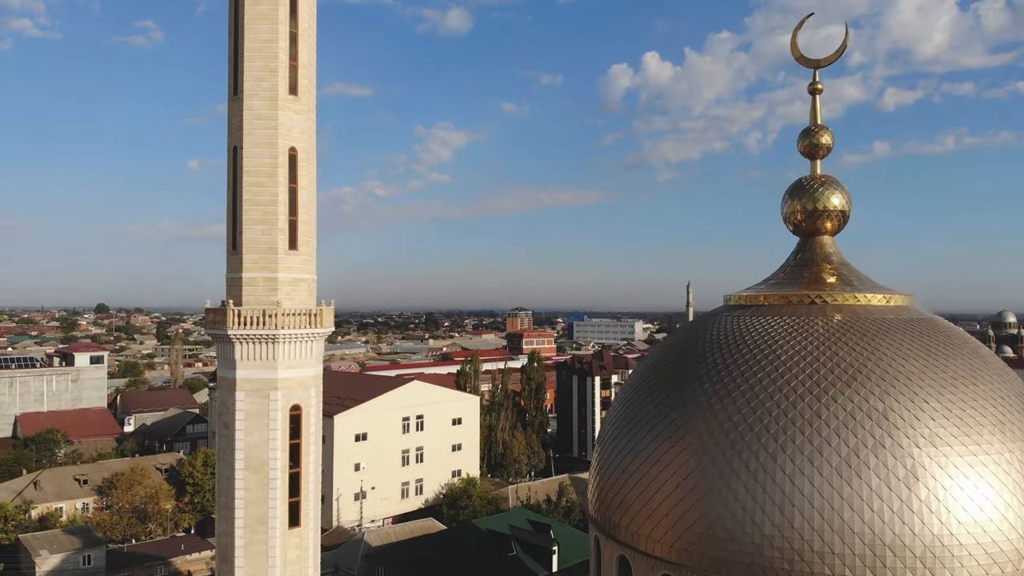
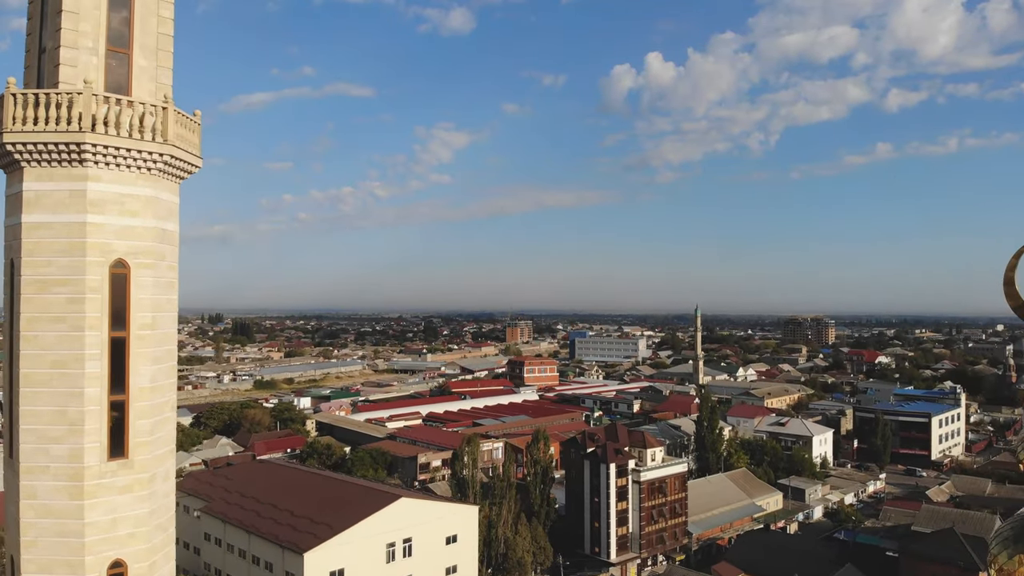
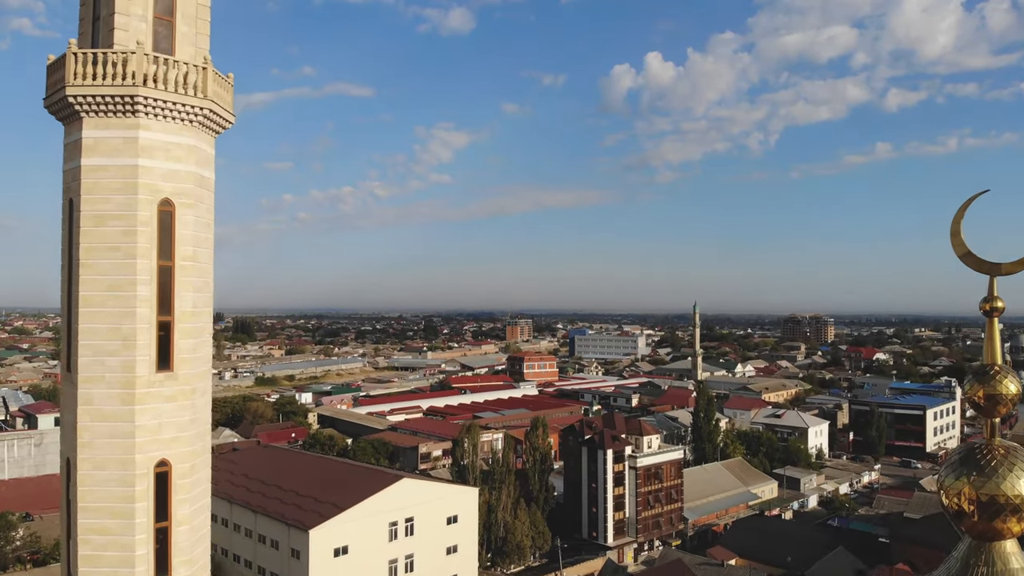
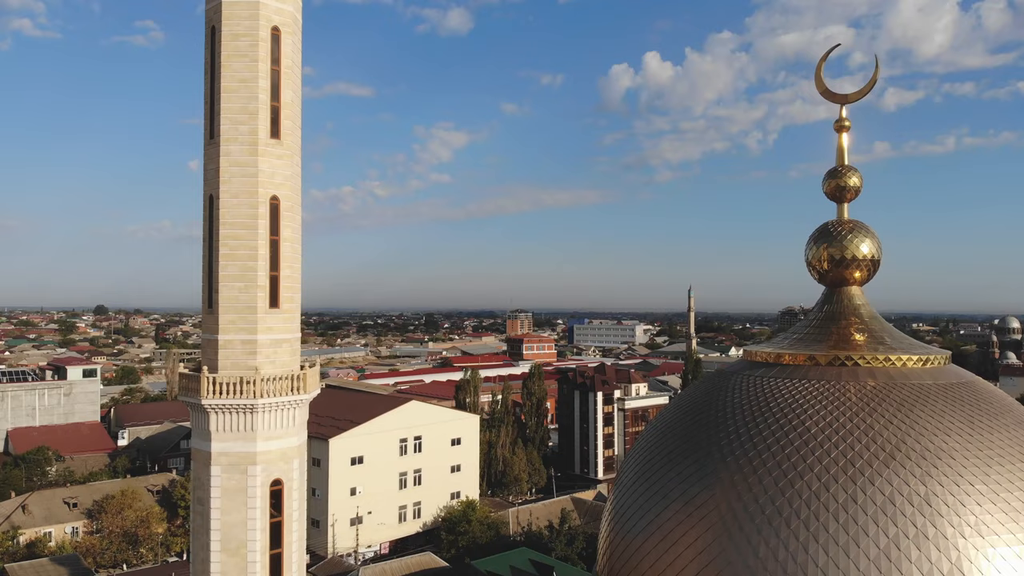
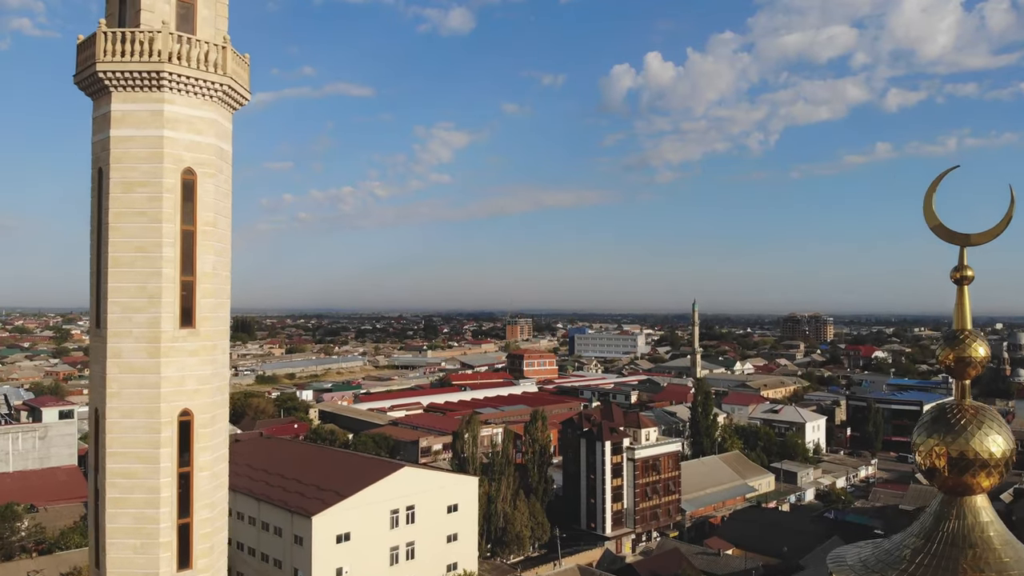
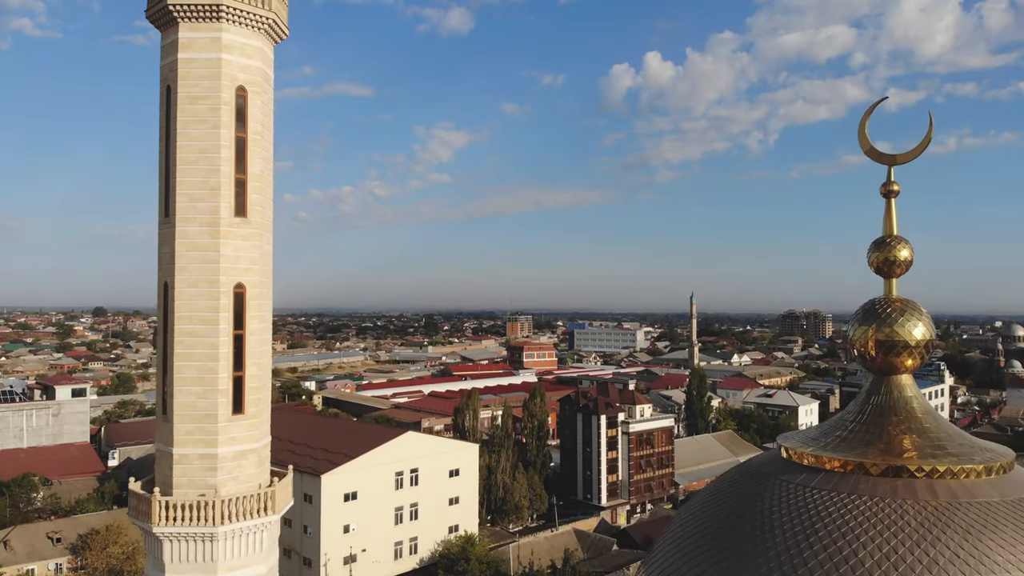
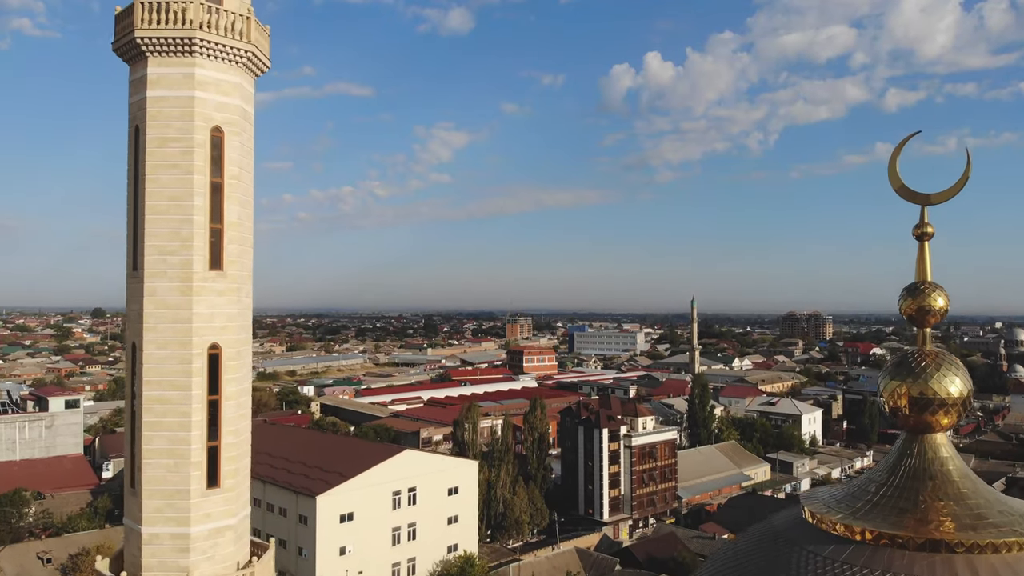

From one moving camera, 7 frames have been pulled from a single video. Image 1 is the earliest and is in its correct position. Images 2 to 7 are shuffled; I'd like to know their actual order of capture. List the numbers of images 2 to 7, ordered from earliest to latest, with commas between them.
4, 6, 7, 5, 3, 2
